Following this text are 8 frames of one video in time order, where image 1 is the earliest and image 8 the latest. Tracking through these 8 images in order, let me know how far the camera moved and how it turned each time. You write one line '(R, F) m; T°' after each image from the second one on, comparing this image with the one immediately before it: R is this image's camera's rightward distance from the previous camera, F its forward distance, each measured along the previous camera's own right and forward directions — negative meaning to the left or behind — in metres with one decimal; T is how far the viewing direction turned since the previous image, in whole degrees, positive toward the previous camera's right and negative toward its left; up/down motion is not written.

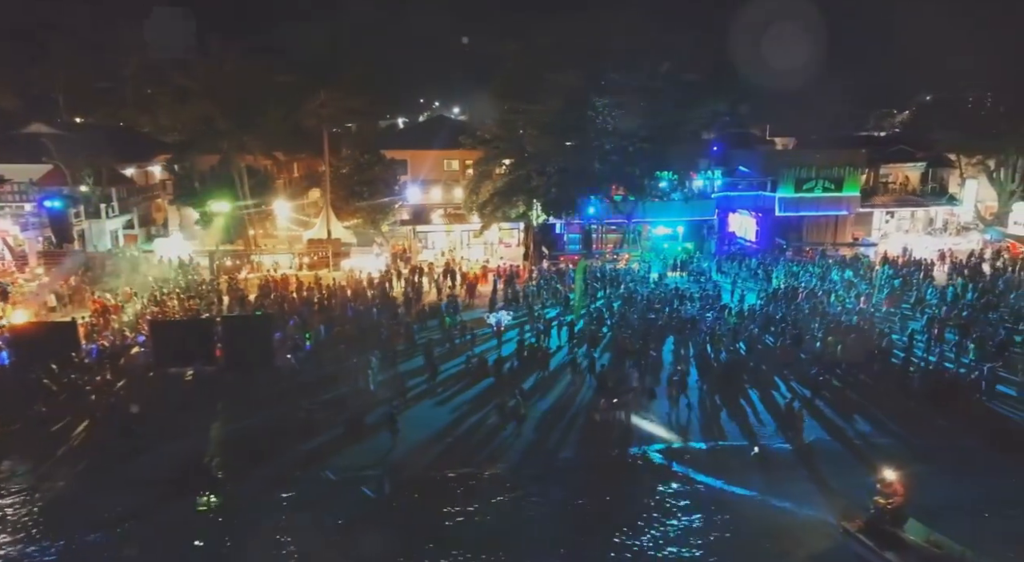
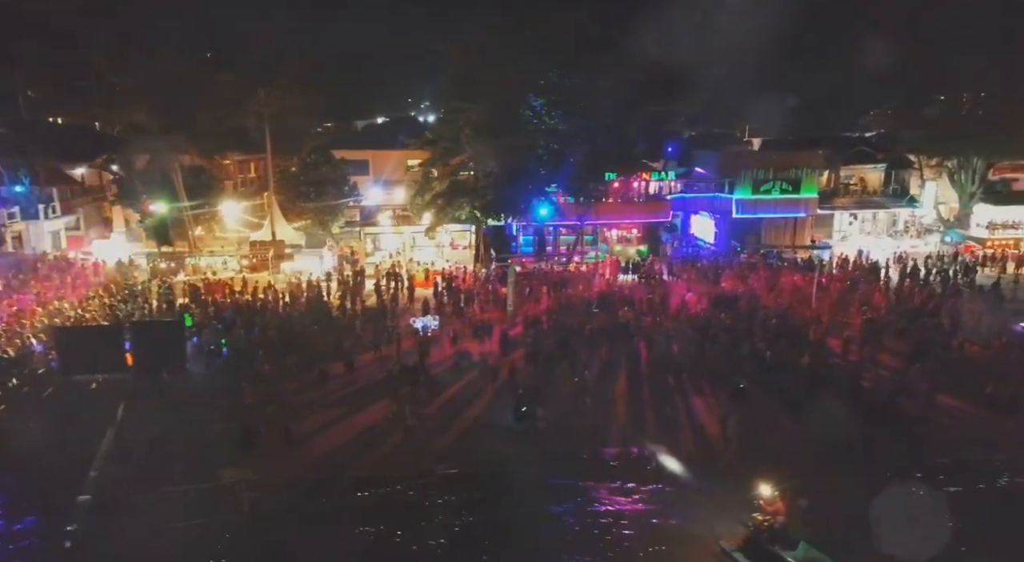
(+1.8, +0.3) m; 0°
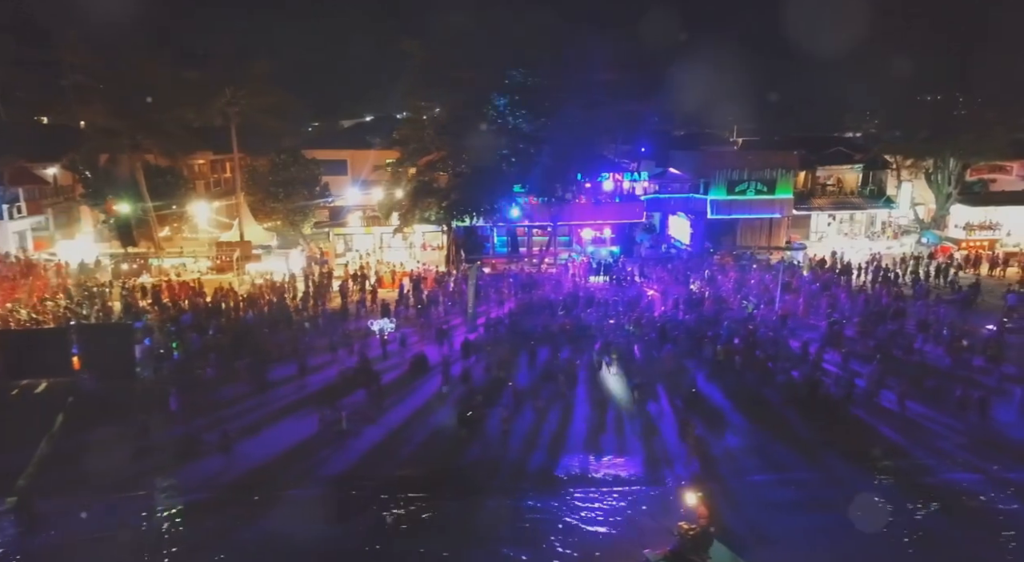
(+1.0, +0.2) m; 0°
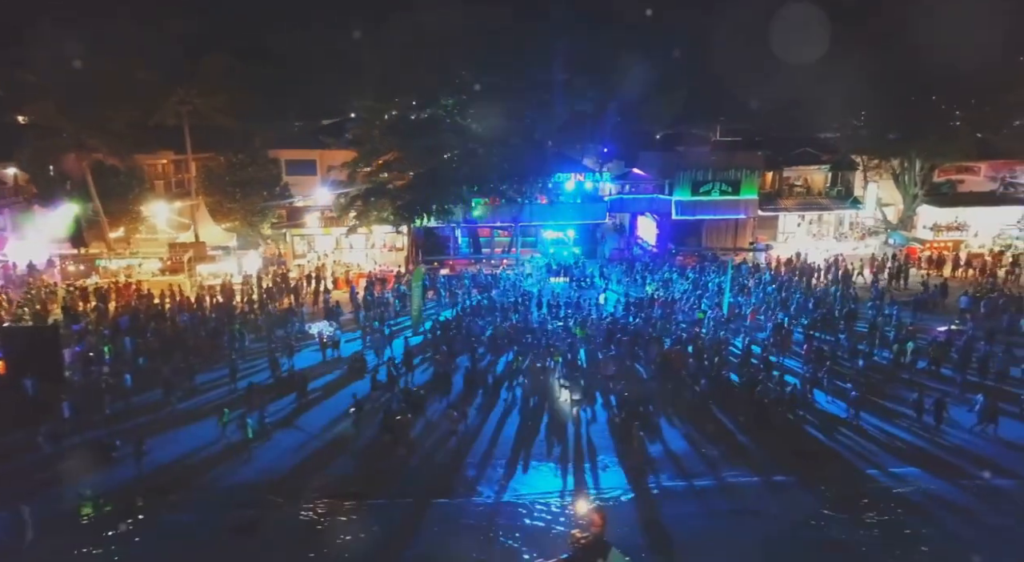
(+1.4, +0.2) m; 0°
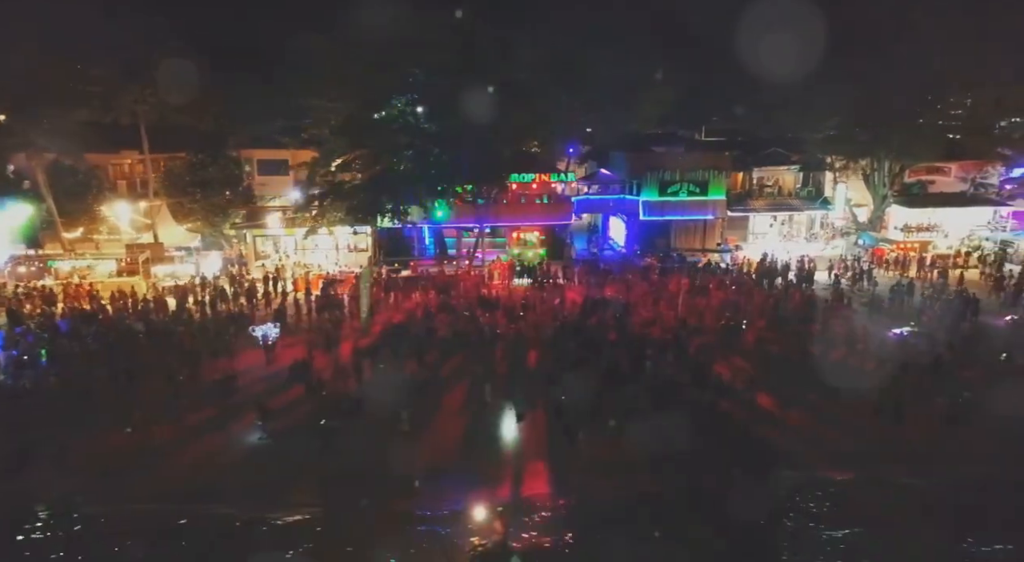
(+1.3, +0.1) m; 0°
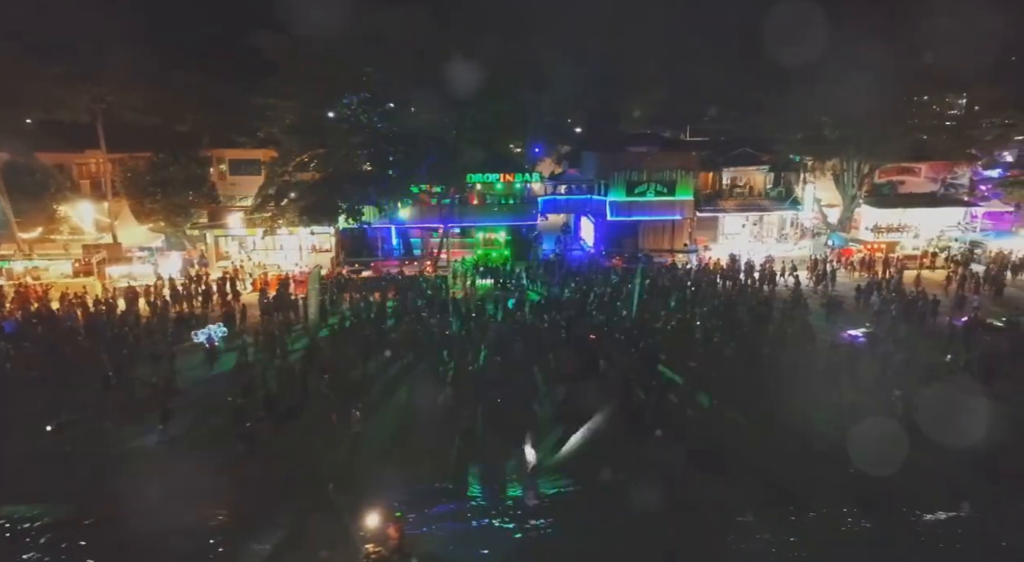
(+1.3, +0.1) m; 0°
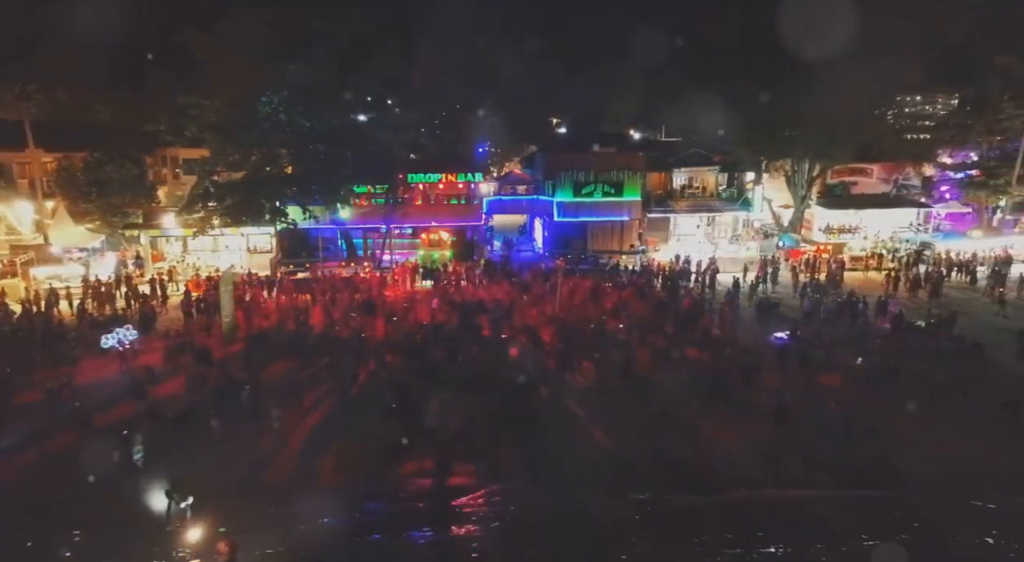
(+2.0, +0.2) m; +1°
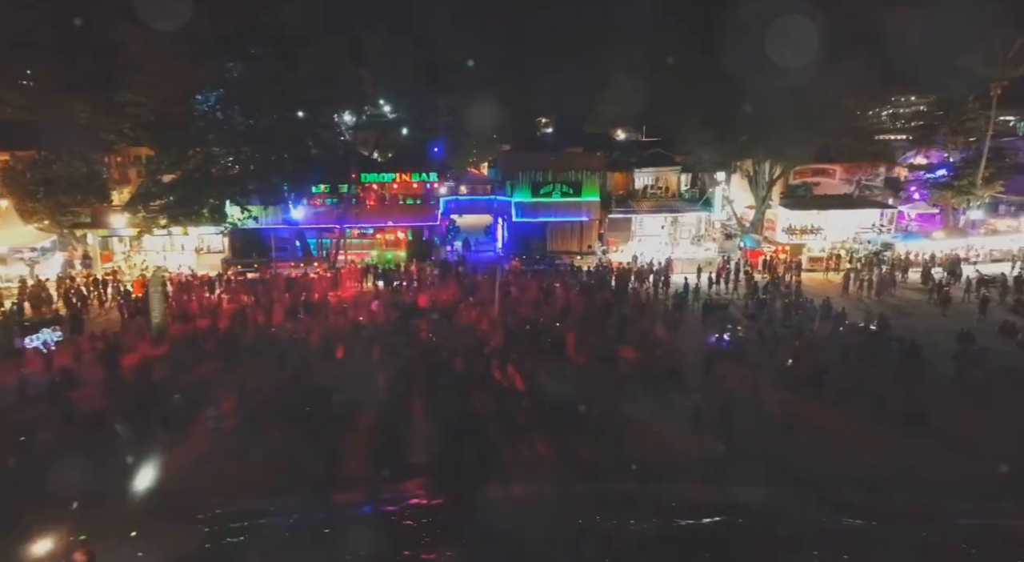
(+1.6, +0.1) m; 0°
